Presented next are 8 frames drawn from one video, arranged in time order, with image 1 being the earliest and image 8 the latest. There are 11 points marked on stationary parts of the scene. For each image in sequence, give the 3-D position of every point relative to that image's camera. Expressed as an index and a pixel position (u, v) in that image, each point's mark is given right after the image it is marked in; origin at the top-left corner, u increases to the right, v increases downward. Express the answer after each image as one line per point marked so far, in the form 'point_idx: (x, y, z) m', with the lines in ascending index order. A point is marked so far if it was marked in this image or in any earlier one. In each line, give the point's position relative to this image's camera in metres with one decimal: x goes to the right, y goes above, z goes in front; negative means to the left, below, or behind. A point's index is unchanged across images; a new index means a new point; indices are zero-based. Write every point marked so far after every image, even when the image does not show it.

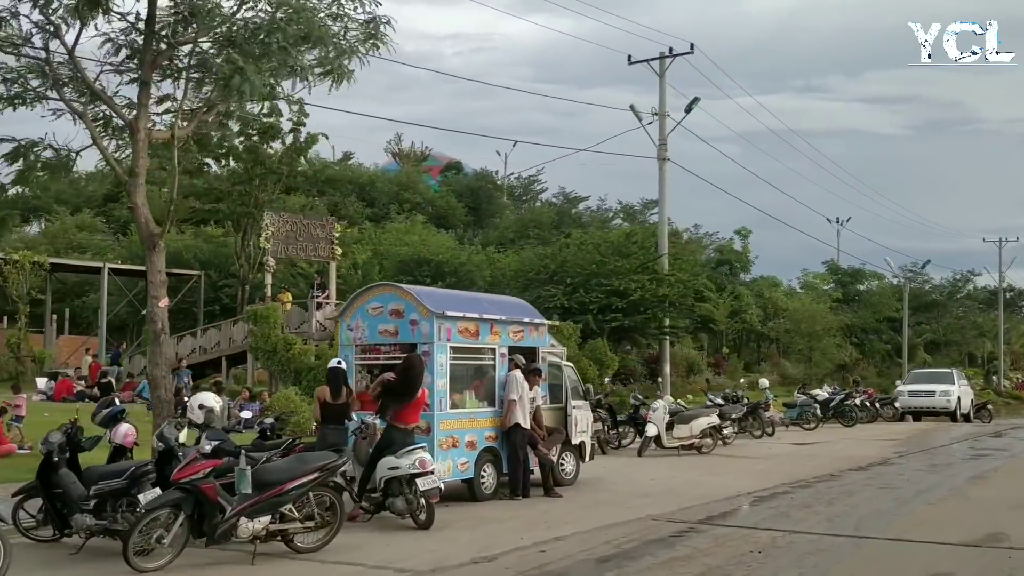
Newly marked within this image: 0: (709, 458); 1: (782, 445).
0: (+2.9, -2.5, +16.1) m
1: (+4.7, -2.7, +19.1) m
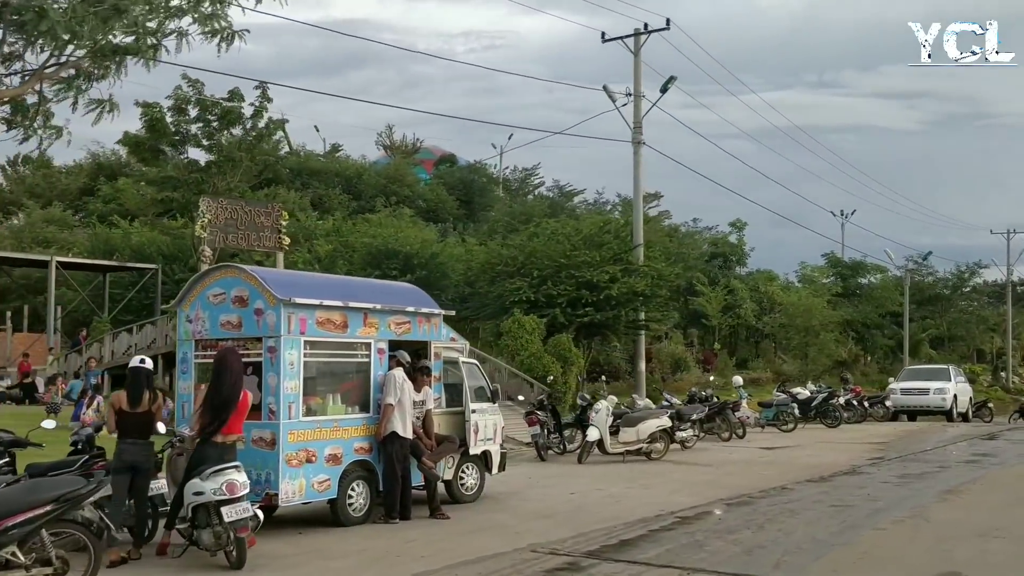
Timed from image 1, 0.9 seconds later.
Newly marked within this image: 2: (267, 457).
0: (+1.9, -2.3, +14.4) m
1: (+3.8, -2.6, +17.4) m
2: (-1.9, -1.3, +8.5) m
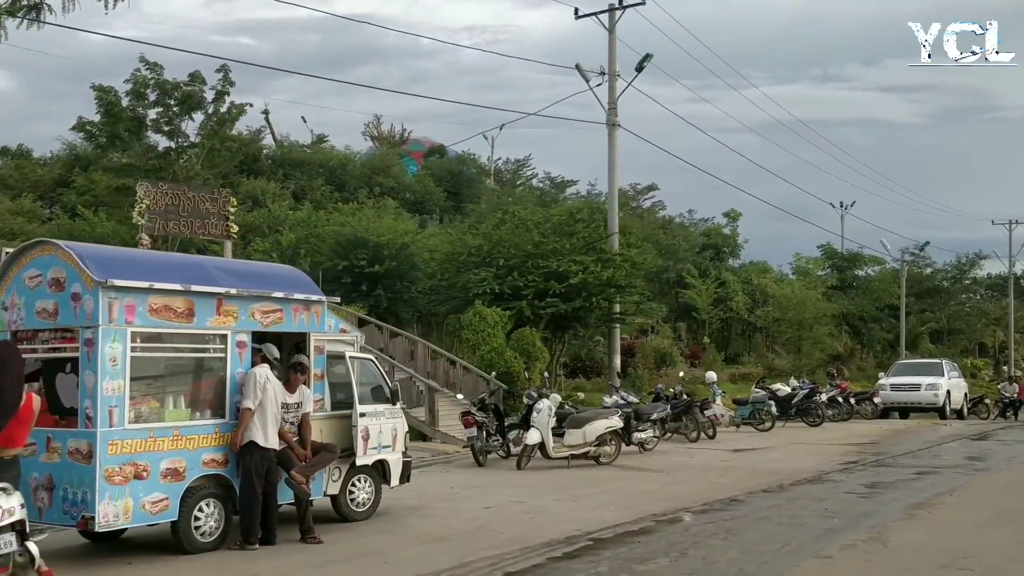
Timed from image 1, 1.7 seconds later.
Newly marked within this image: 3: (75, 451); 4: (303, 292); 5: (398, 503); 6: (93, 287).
0: (+1.1, -2.2, +12.9) m
1: (+2.9, -2.4, +15.9) m
2: (-2.8, -1.2, +7.0) m
3: (-2.8, -1.1, +7.1) m
4: (-1.7, 0.0, +8.6) m
5: (-1.0, -2.0, +10.1) m
6: (-2.7, 0.0, +7.0) m
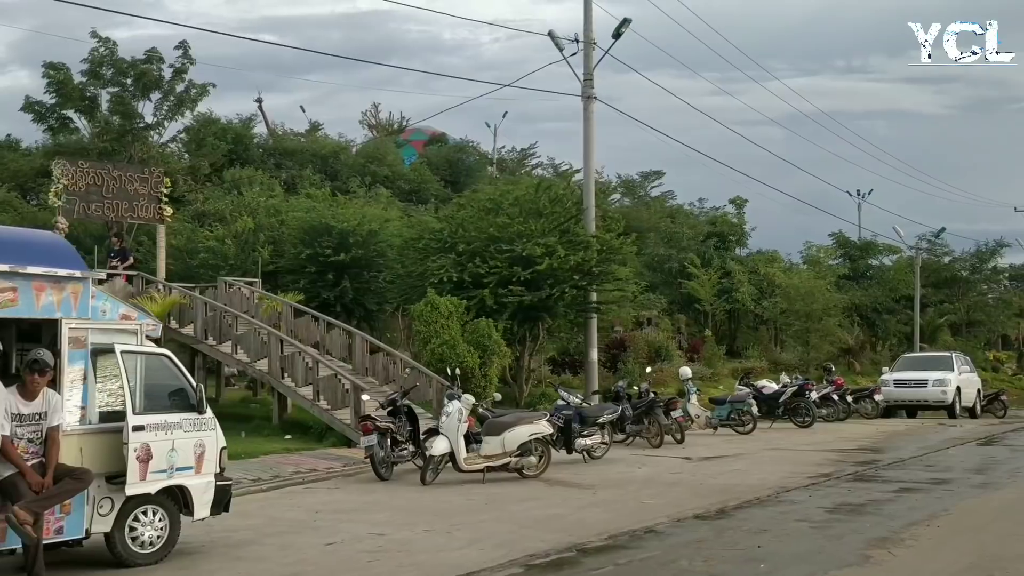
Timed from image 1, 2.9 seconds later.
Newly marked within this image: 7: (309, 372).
0: (+0.1, -2.0, +10.8) m
1: (+2.0, -2.2, +13.7) m
2: (-3.9, -1.0, +5.0) m
3: (-3.9, -0.9, +5.0) m
4: (-2.7, +0.1, +6.6) m
5: (-2.1, -1.8, +8.0) m
6: (-3.8, +0.2, +5.0) m
7: (-3.0, -1.2, +16.0) m
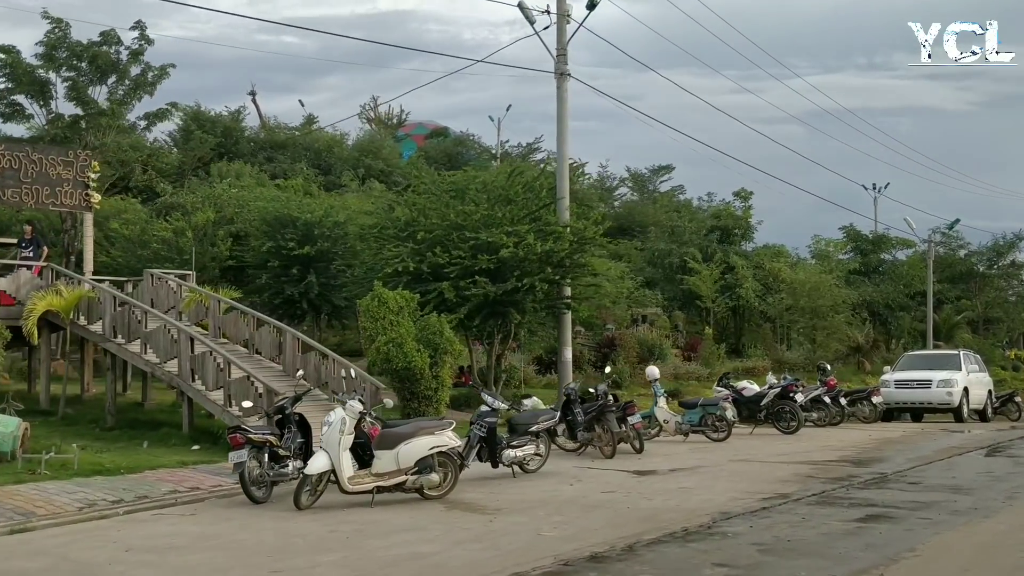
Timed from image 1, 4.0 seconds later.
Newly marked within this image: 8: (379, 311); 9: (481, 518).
0: (-0.9, -1.9, +8.9) m
1: (+1.1, -2.0, +11.8) m
2: (-4.9, -0.9, +3.2) m
3: (-5.0, -0.8, +3.2) m
4: (-3.8, +0.3, +4.8) m
5: (-3.1, -1.7, +6.2) m
6: (-4.9, +0.3, +3.2) m
7: (-3.8, -1.1, +14.2) m
8: (-2.2, -0.4, +18.1) m
9: (-0.2, -1.9, +8.8) m
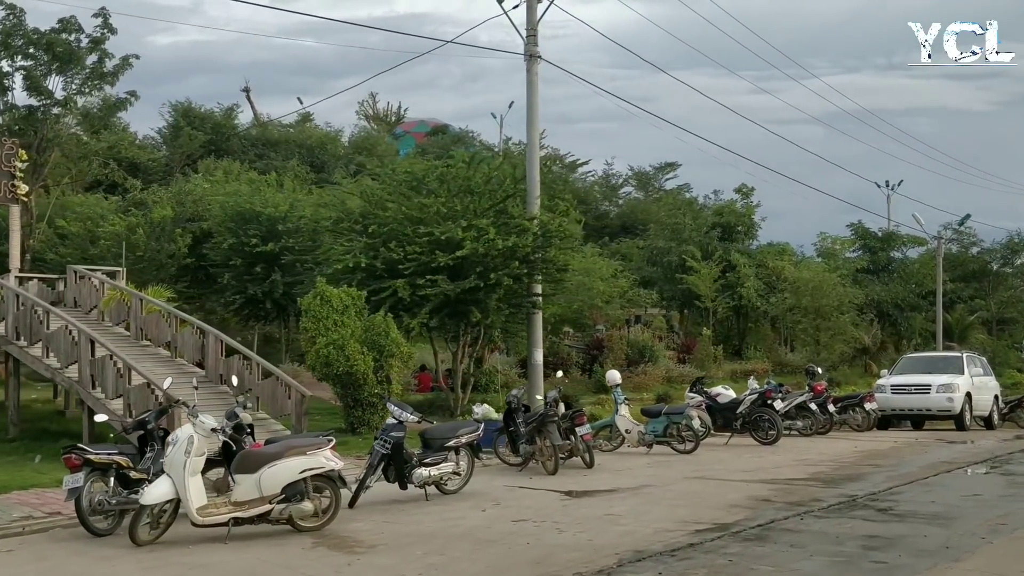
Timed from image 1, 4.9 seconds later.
0: (-1.7, -1.8, +7.4) m
1: (+0.3, -2.0, +10.3) m
2: (-5.9, -0.9, +1.7) m
3: (-5.9, -0.7, +1.8) m
4: (-4.7, +0.3, +3.3) m
5: (-4.0, -1.6, +4.7) m
6: (-5.8, +0.3, +1.8) m
7: (-4.6, -1.1, +12.8) m
8: (-2.9, -0.4, +16.6) m
9: (-1.1, -1.8, +7.3) m
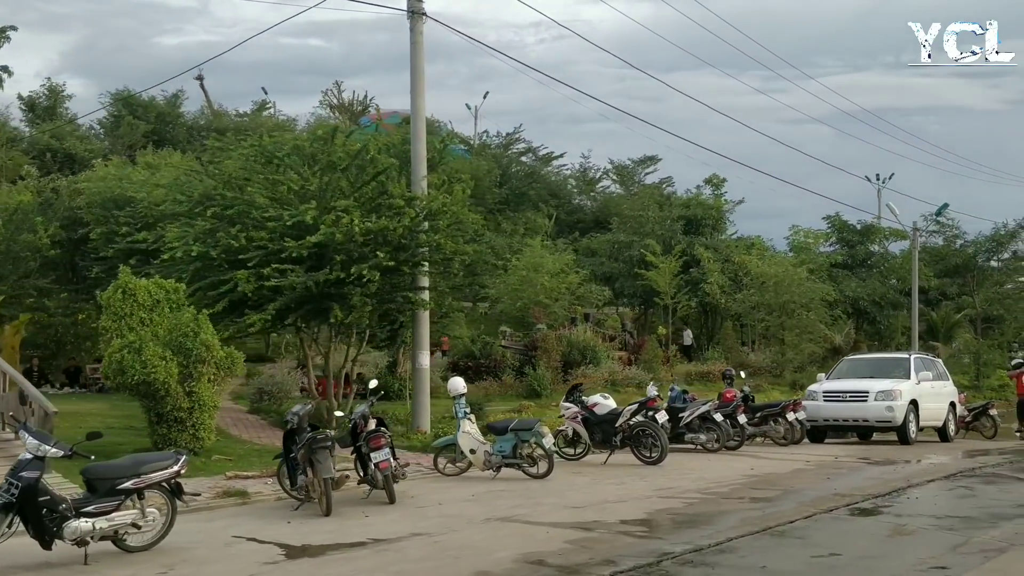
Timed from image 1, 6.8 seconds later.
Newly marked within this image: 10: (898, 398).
0: (-3.8, -1.7, +4.8) m
1: (-1.7, -1.9, +7.6) m
2: (-8.0, -0.8, -0.9) m
3: (-8.1, -0.6, -0.8) m
4: (-6.8, +0.4, +0.7) m
5: (-6.1, -1.5, +2.1) m
6: (-7.9, +0.4, -0.9) m
7: (-6.6, -1.0, +10.1) m
8: (-5.0, -0.3, +13.9) m
9: (-3.2, -1.7, +4.6) m
10: (+6.1, -1.7, +17.0) m
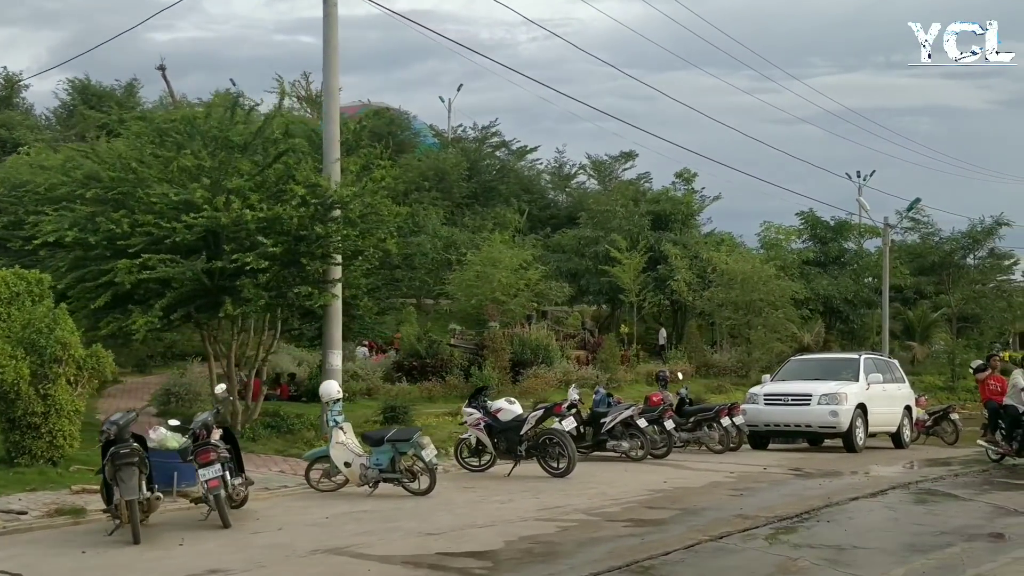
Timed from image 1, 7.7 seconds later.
0: (-4.9, -1.6, +3.4) m
1: (-2.9, -1.8, +6.3) m
2: (-9.1, -0.7, -2.3) m
3: (-9.1, -0.6, -2.2) m
4: (-7.9, +0.5, -0.7) m
5: (-7.2, -1.4, +0.7) m
6: (-9.0, +0.5, -2.3) m
7: (-7.8, -0.9, +8.7) m
8: (-6.2, -0.2, +12.5) m
9: (-4.3, -1.6, +3.3) m
10: (+4.8, -1.6, +15.8) m
